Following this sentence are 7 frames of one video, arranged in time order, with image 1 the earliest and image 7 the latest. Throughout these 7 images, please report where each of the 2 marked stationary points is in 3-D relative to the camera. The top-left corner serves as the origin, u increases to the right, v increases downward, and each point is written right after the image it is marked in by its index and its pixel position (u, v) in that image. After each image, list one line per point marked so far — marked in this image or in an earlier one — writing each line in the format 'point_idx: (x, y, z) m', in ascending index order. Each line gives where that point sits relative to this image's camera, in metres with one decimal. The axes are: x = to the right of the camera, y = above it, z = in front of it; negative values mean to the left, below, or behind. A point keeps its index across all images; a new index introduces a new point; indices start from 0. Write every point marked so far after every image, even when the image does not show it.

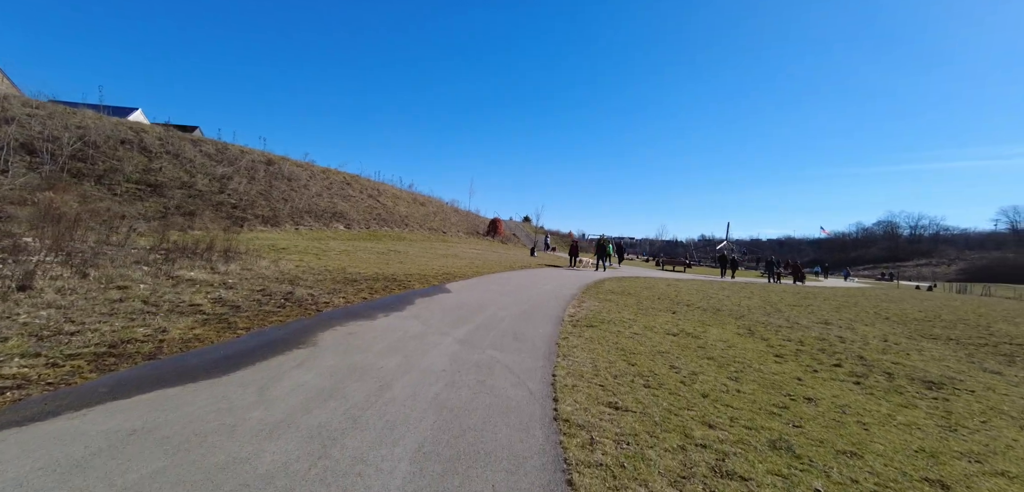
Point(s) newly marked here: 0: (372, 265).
0: (-5.2, -0.7, +14.4) m
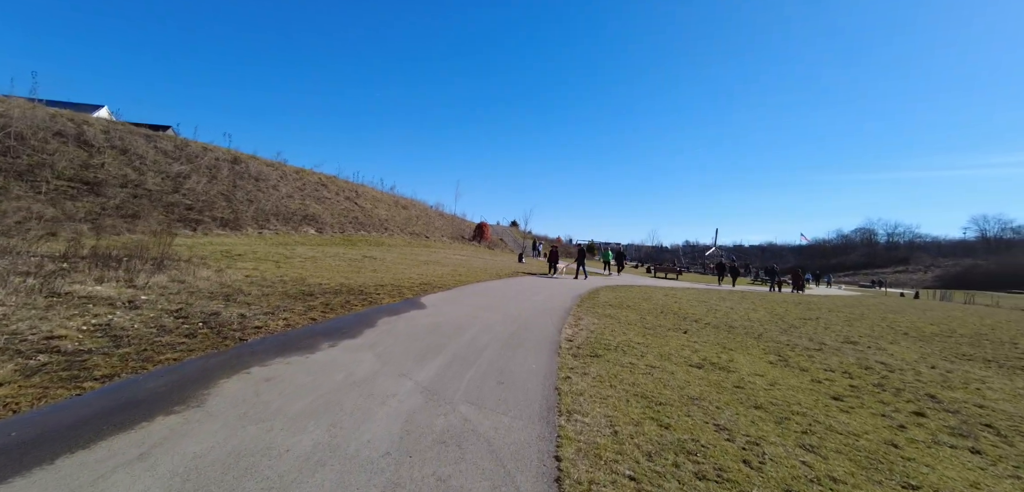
0: (-5.6, -0.9, +12.8) m
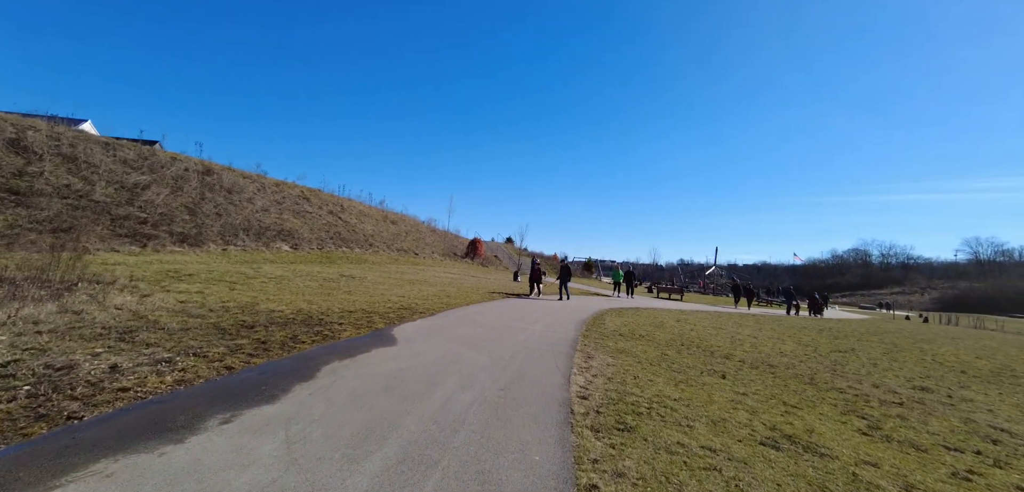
0: (-5.8, -1.4, +11.0) m
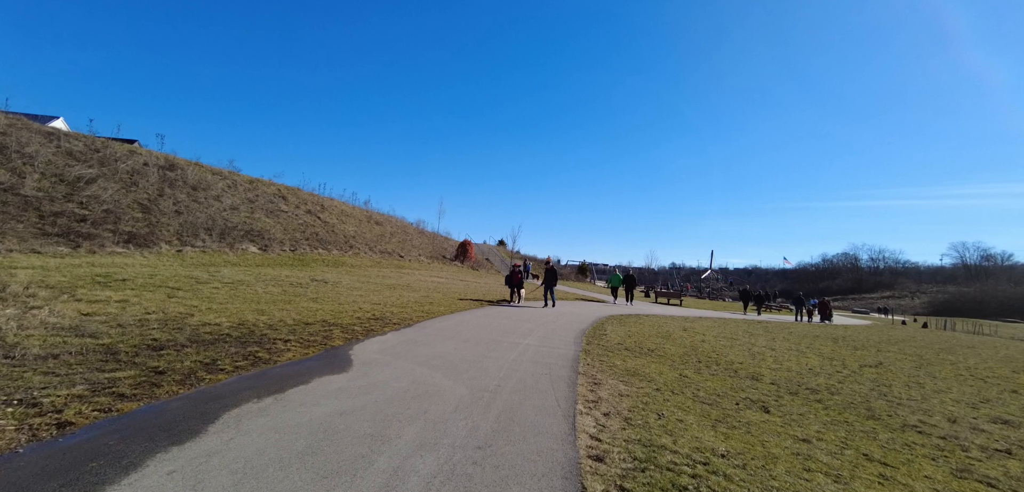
0: (-6.1, -1.4, +9.3) m
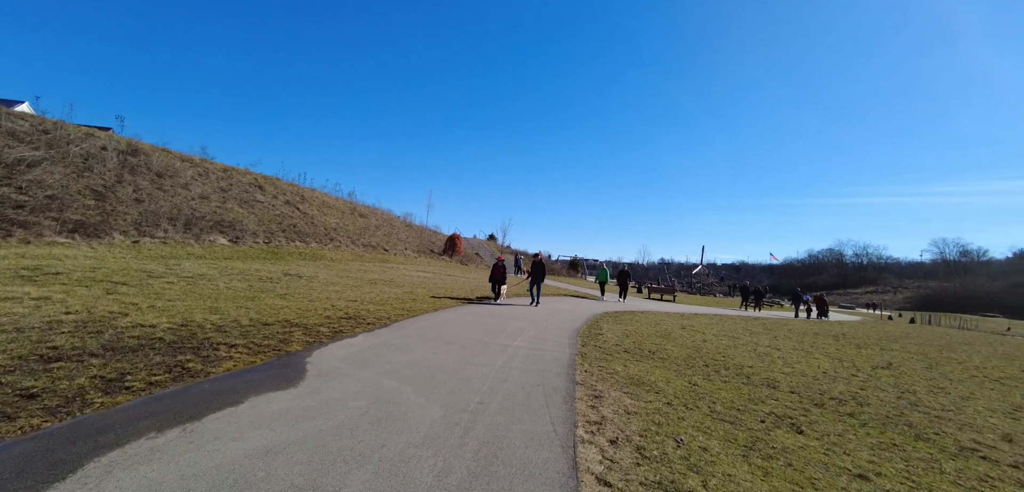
0: (-6.3, -1.2, +8.2) m
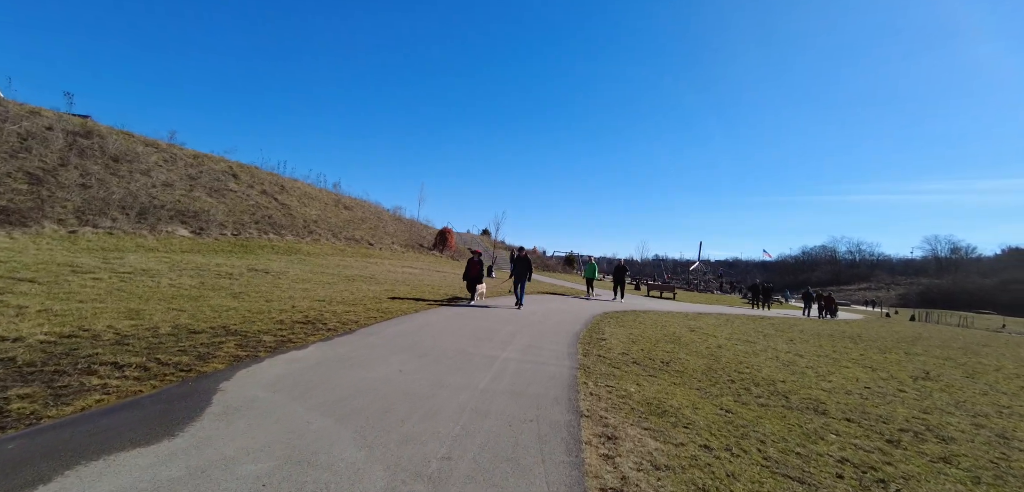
0: (-6.5, -1.0, +6.8) m
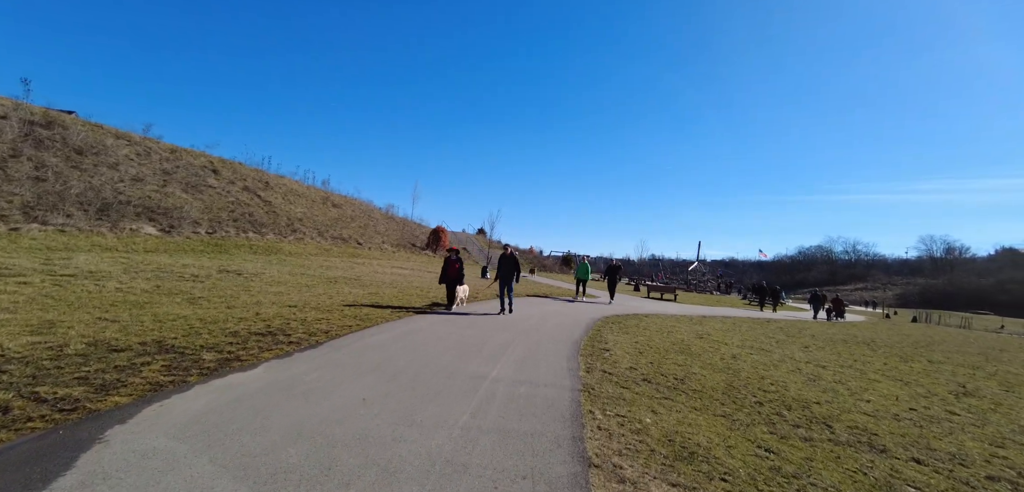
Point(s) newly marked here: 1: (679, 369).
0: (-6.7, -1.0, +5.7) m
1: (+3.1, -2.2, +7.3) m
